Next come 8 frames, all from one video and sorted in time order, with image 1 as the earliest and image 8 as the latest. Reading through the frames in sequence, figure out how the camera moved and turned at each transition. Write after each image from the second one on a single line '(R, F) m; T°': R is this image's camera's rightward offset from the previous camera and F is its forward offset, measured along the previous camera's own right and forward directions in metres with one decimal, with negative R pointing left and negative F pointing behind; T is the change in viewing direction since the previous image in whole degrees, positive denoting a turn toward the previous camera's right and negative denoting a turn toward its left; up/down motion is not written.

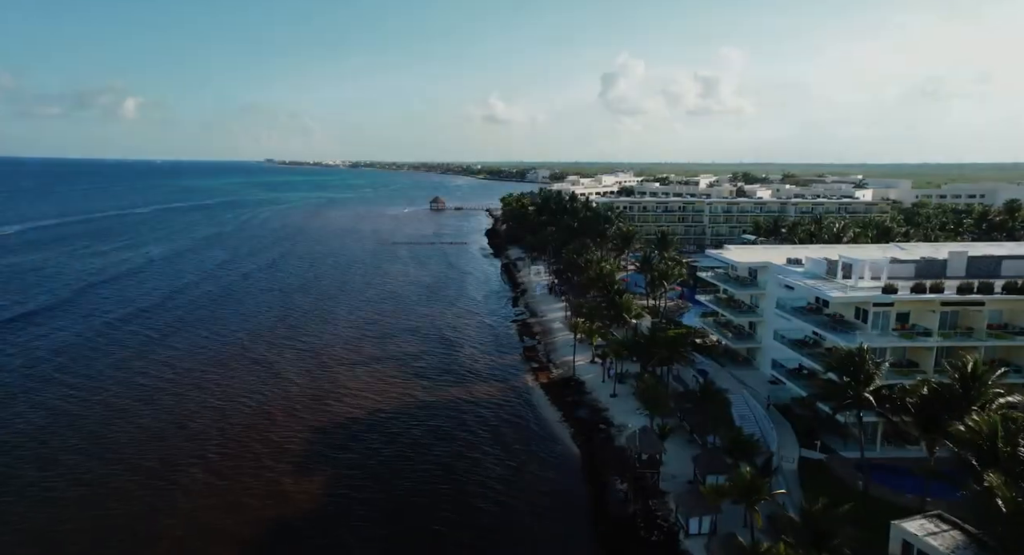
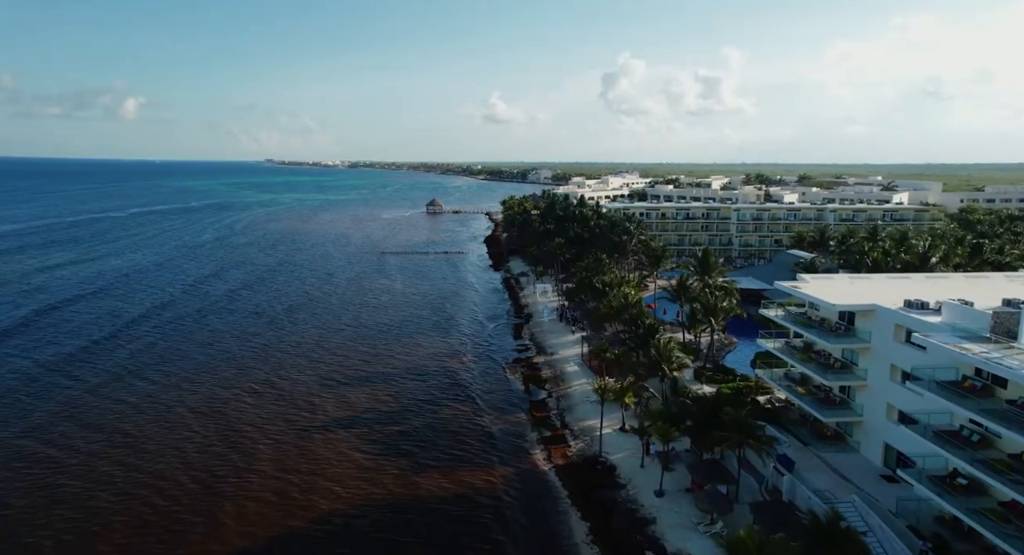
(-0.2, +11.8) m; 0°
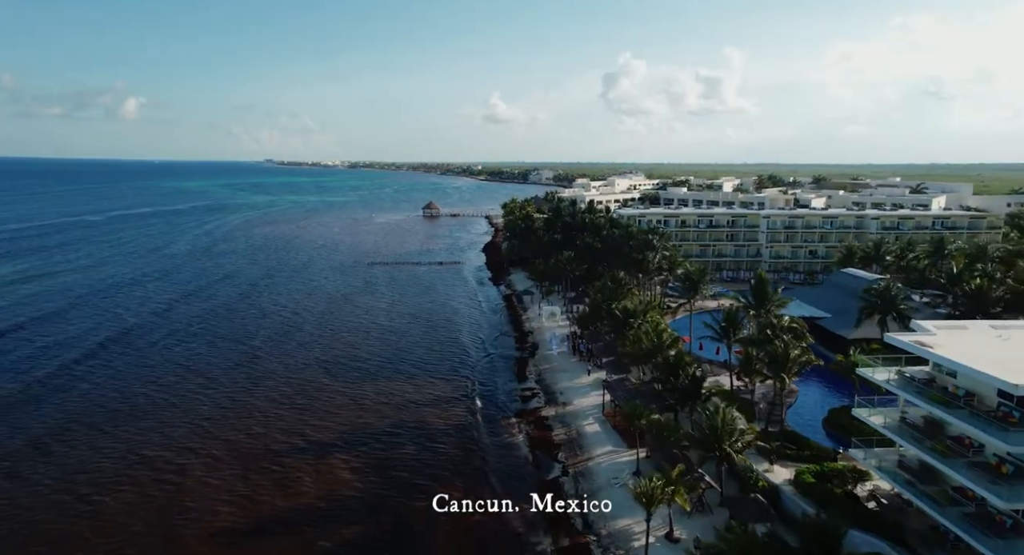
(-0.2, +10.3) m; 0°
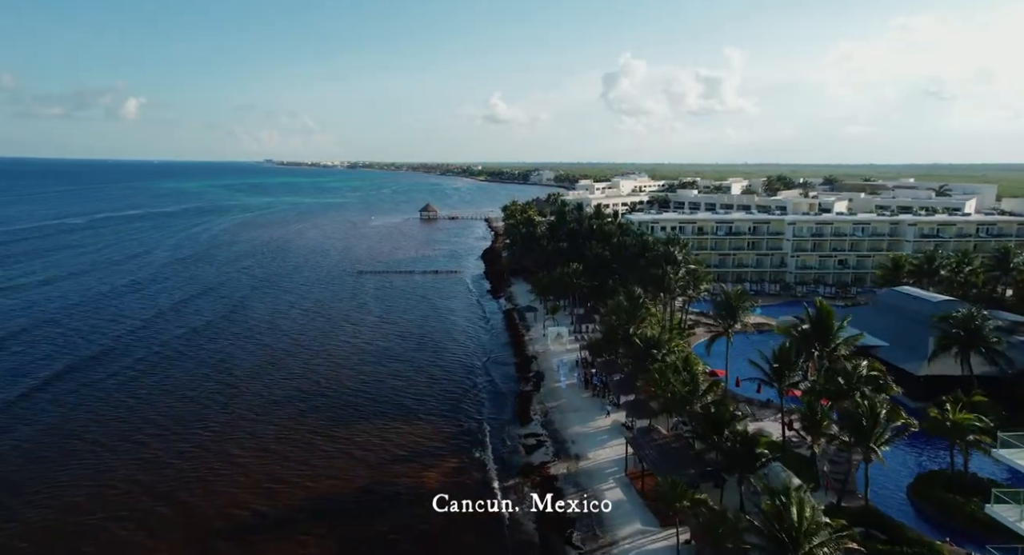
(-0.1, +7.3) m; 0°
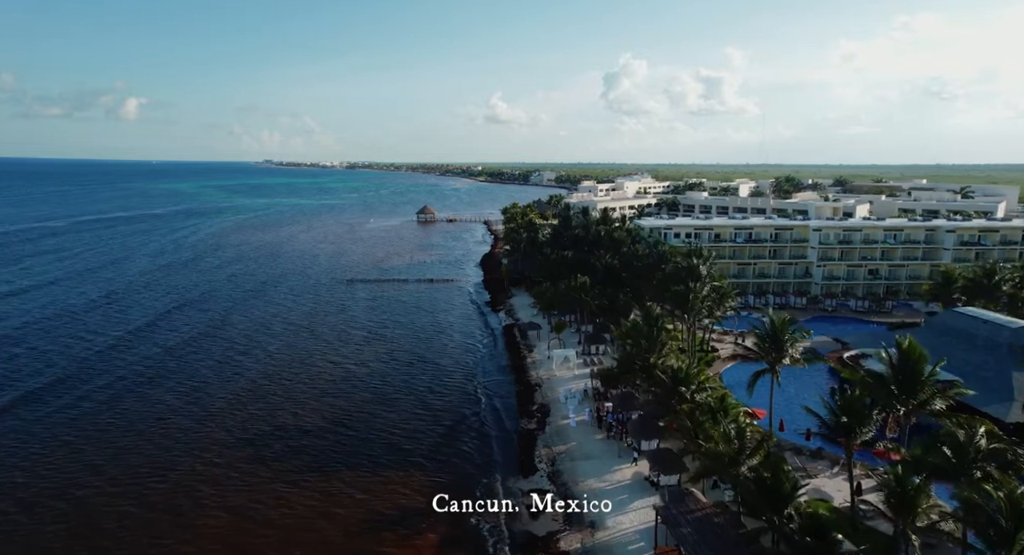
(0.0, +6.3) m; 0°
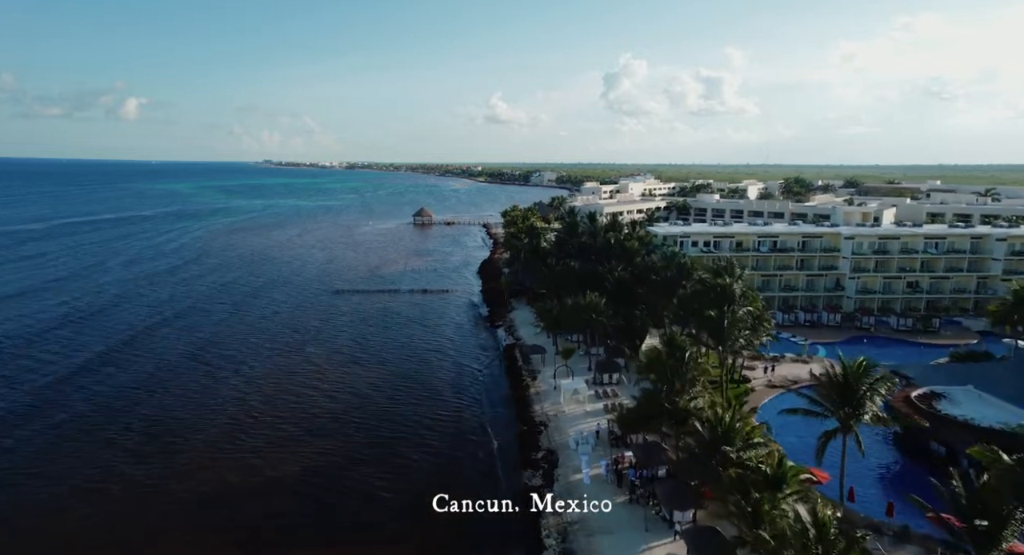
(-0.1, +6.7) m; 0°
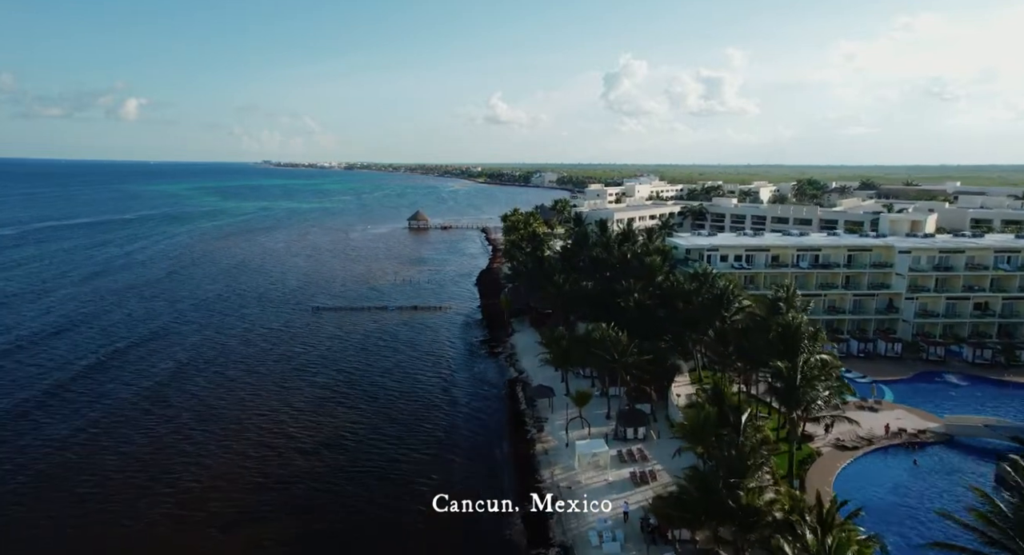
(-0.1, +8.9) m; 0°
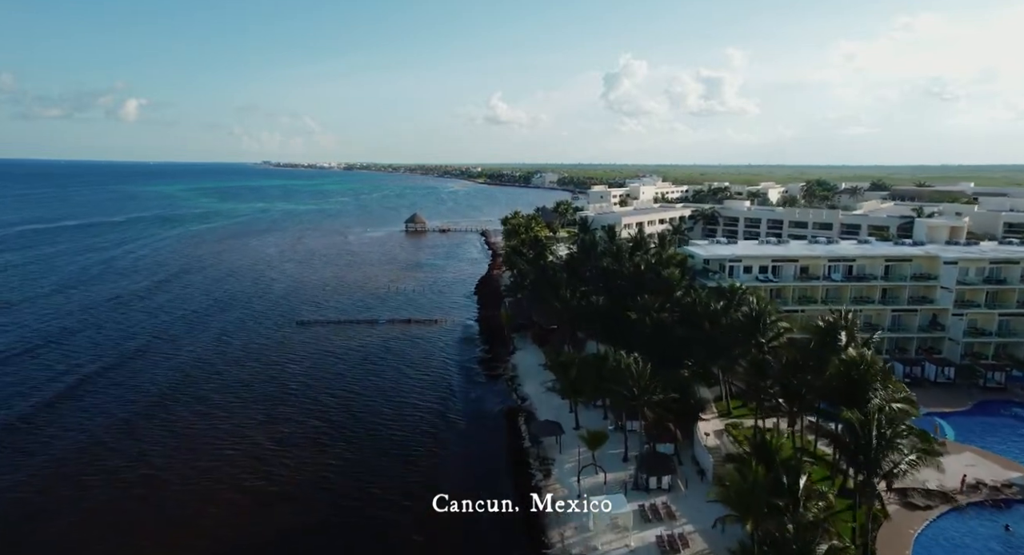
(-0.1, +5.6) m; 0°
